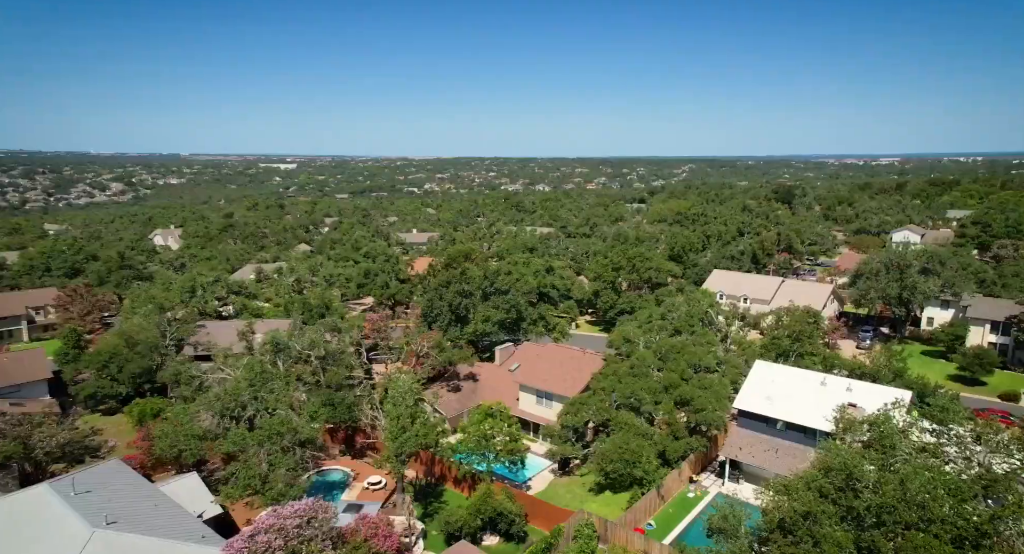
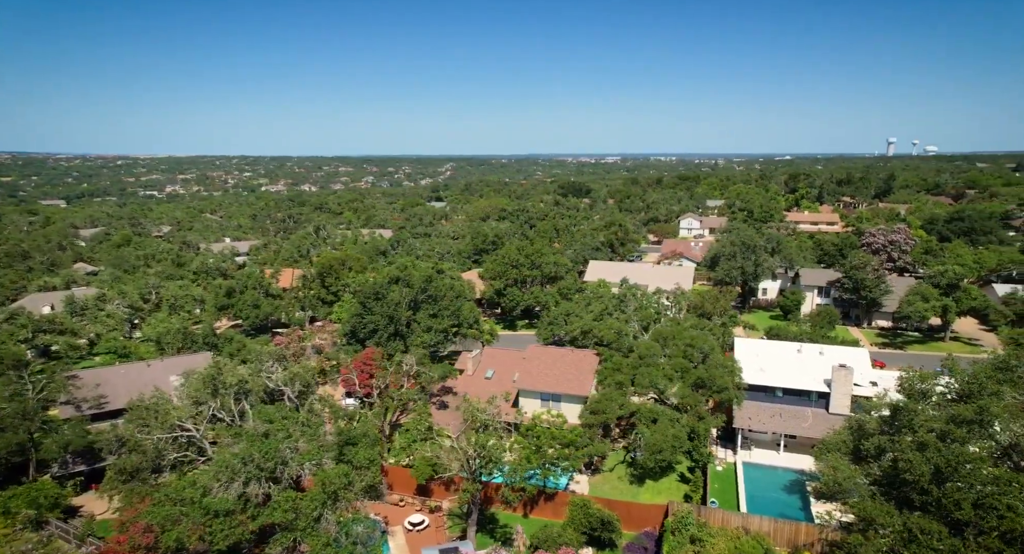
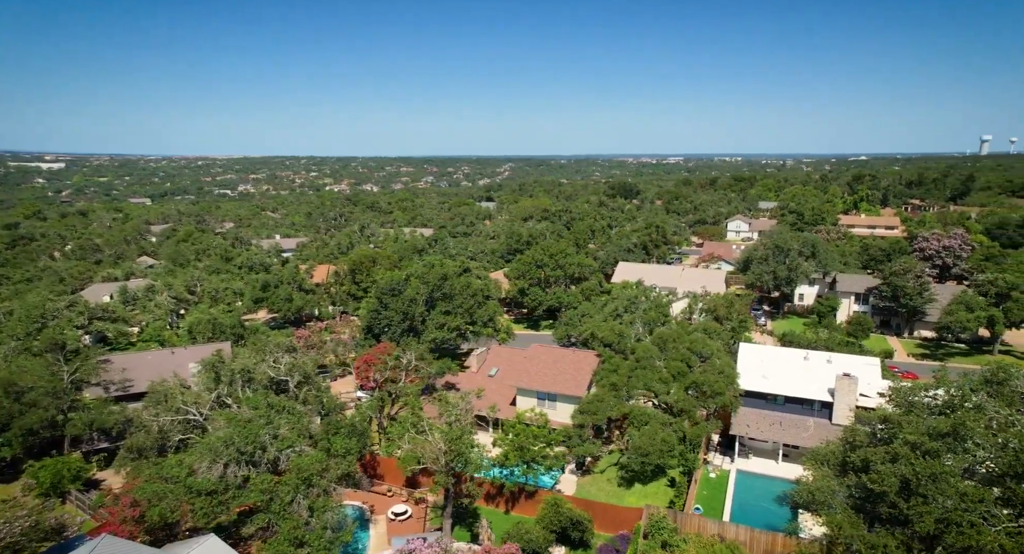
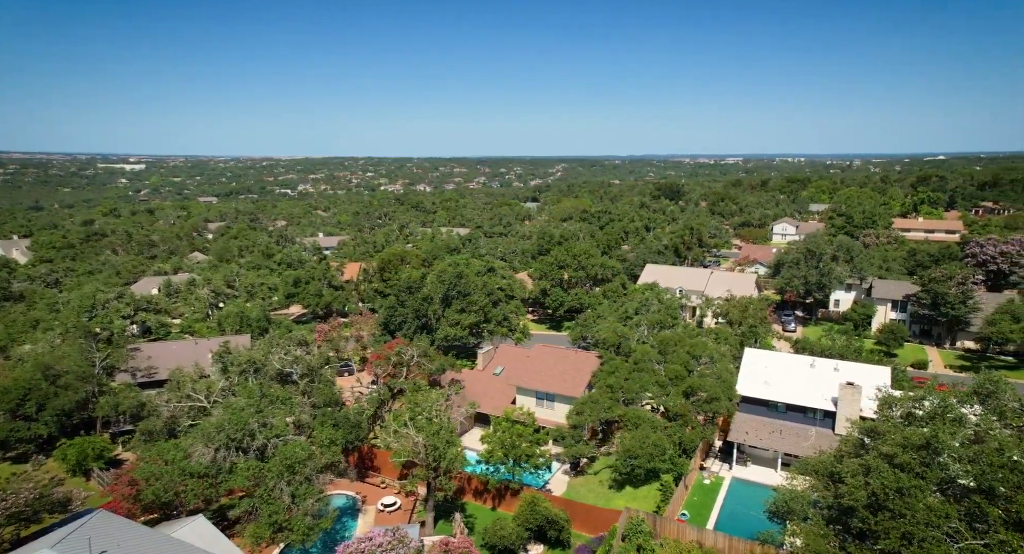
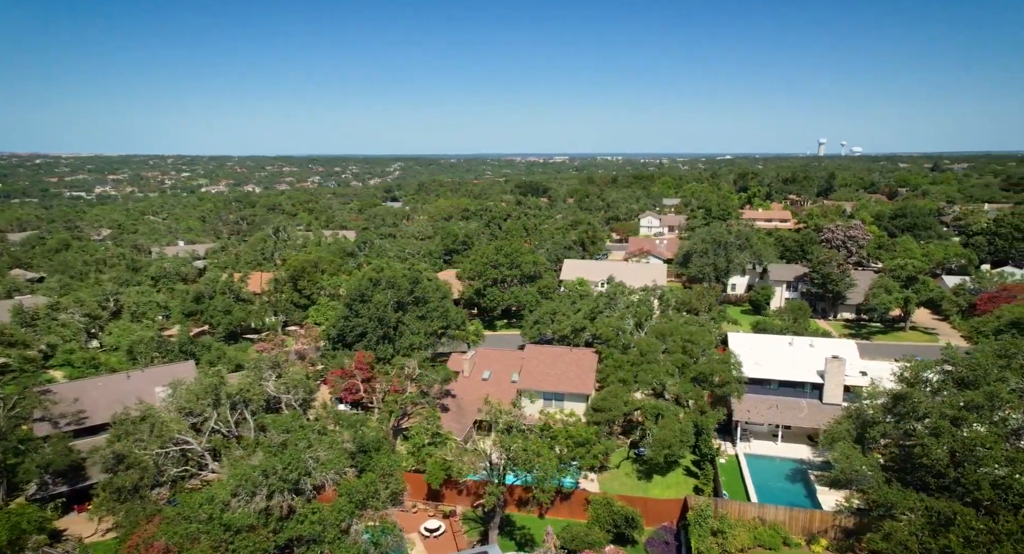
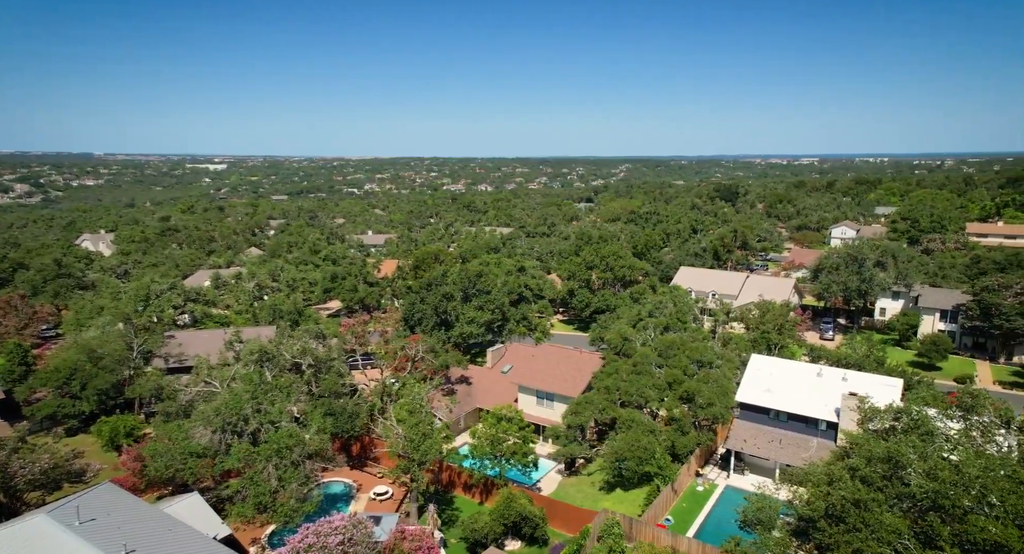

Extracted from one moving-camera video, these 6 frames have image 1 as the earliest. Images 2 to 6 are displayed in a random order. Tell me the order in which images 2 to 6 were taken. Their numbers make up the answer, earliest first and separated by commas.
6, 4, 3, 2, 5
